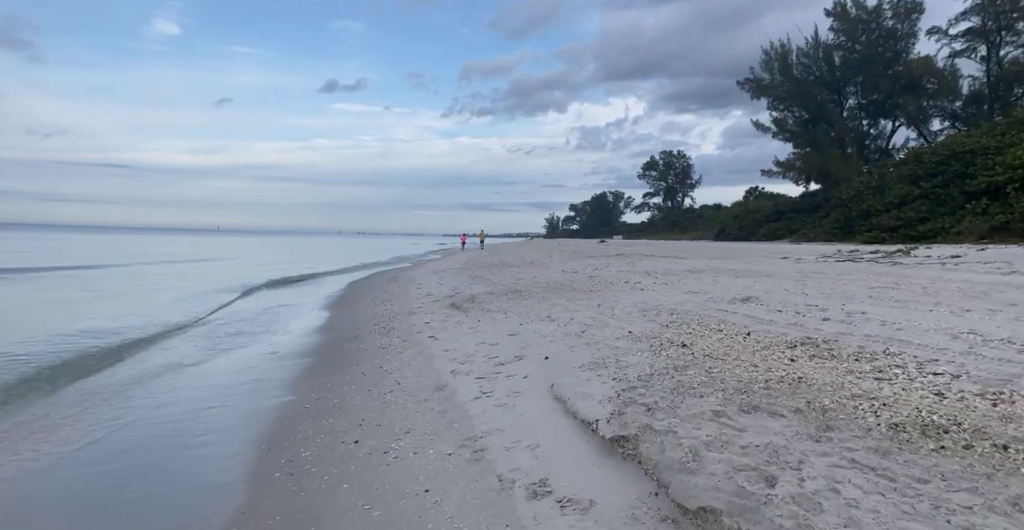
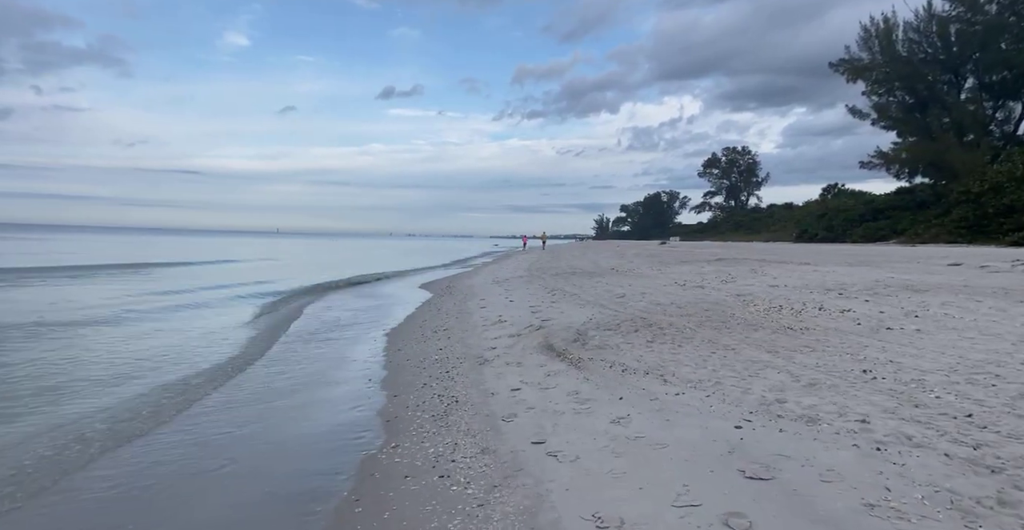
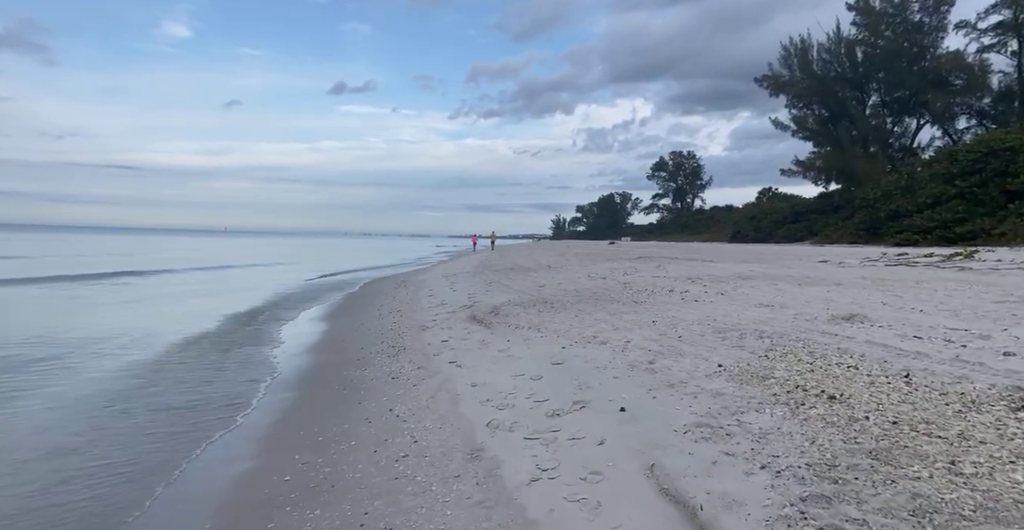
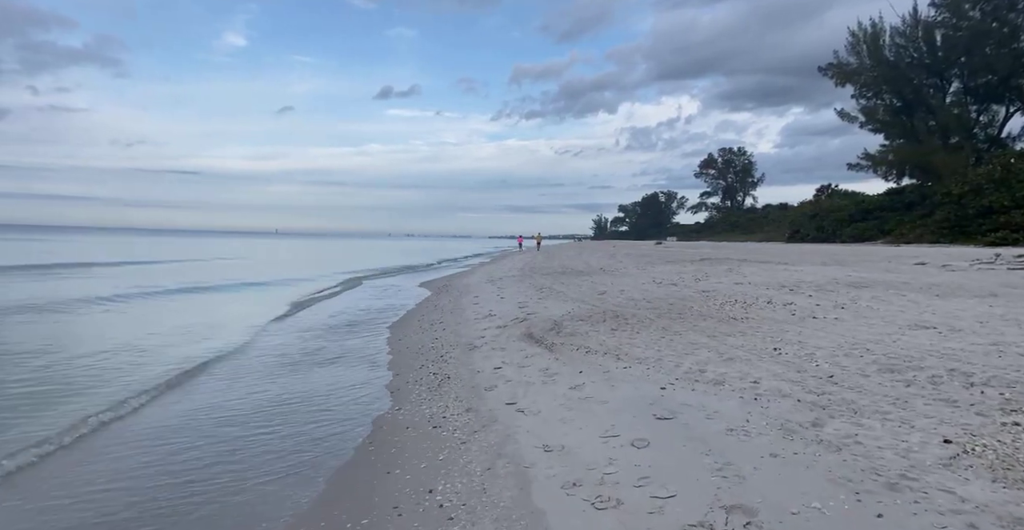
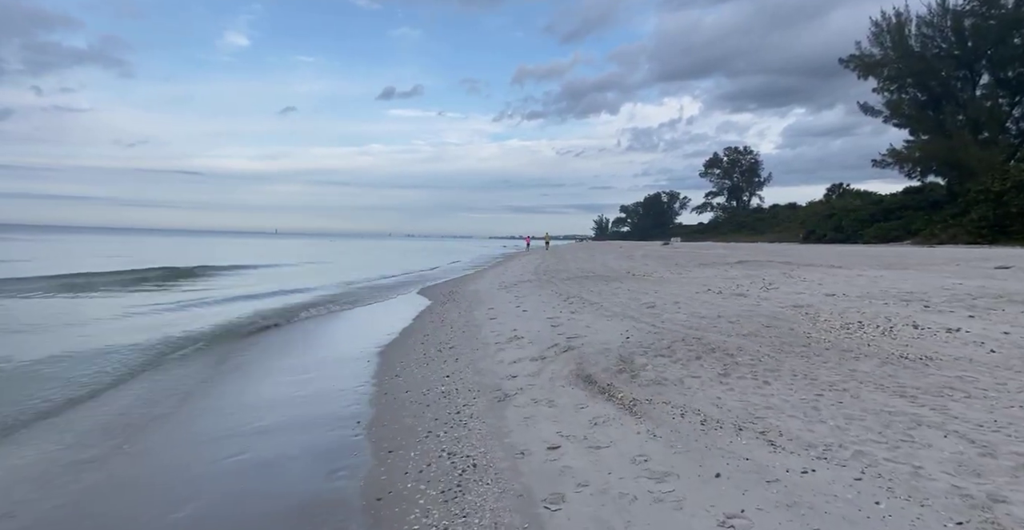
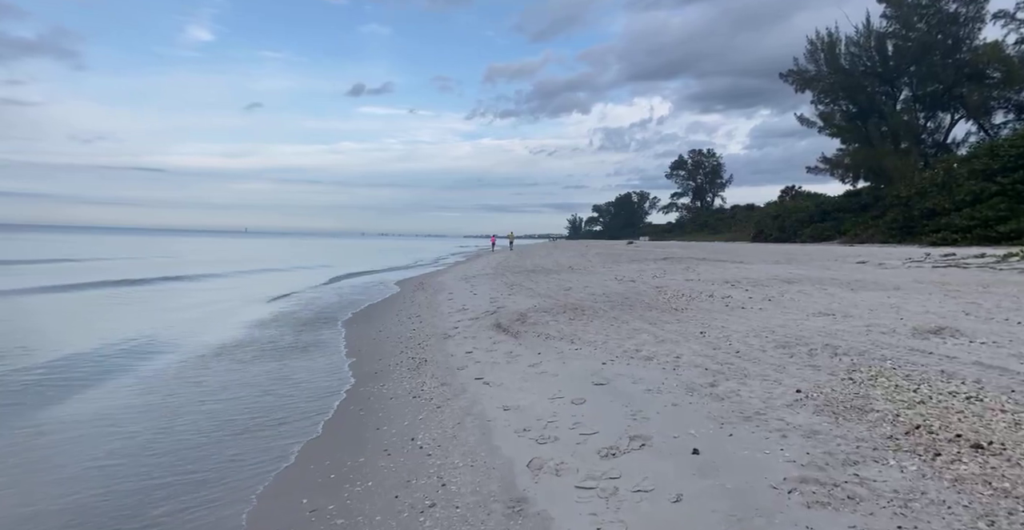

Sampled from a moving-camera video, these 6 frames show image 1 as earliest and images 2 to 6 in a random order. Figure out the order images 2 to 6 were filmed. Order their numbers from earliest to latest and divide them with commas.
3, 6, 4, 2, 5
